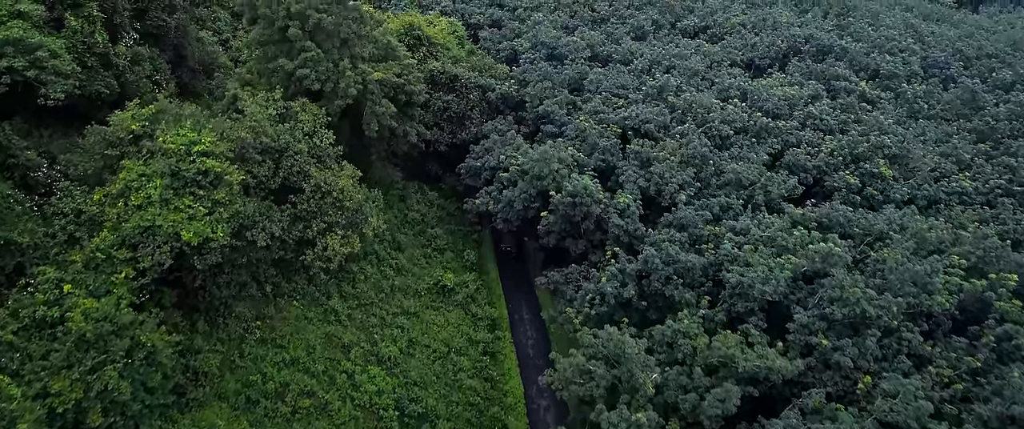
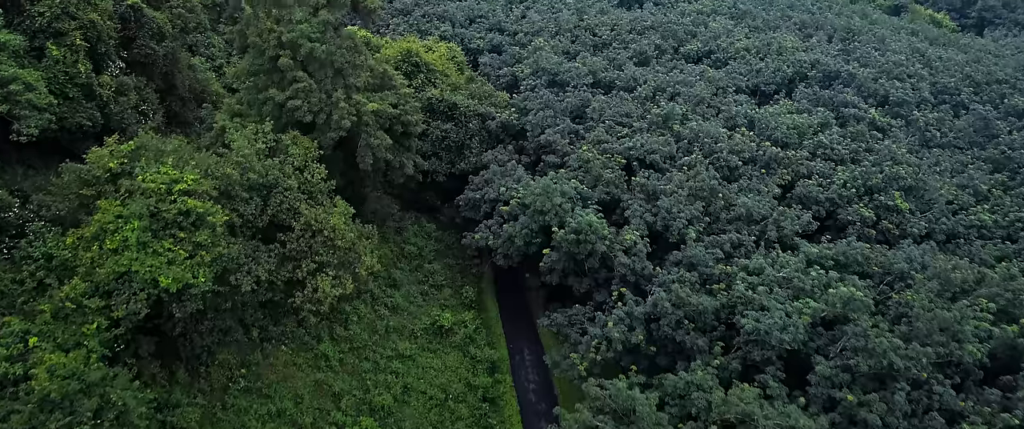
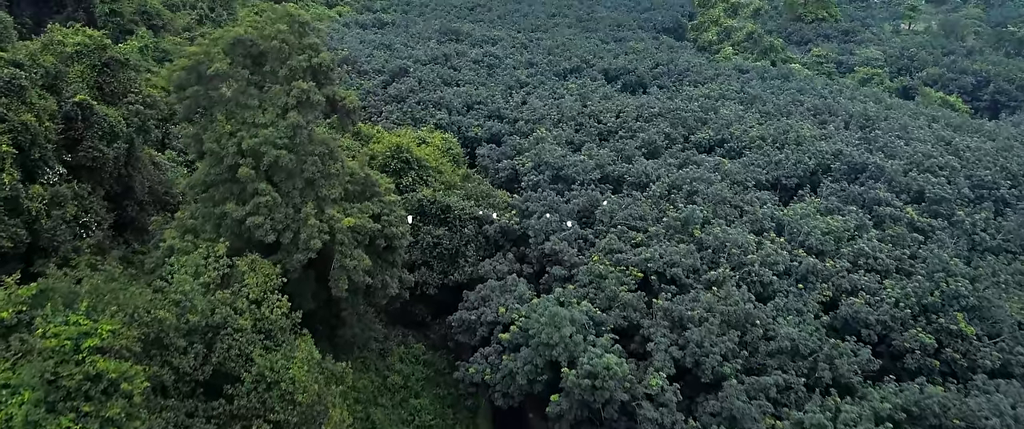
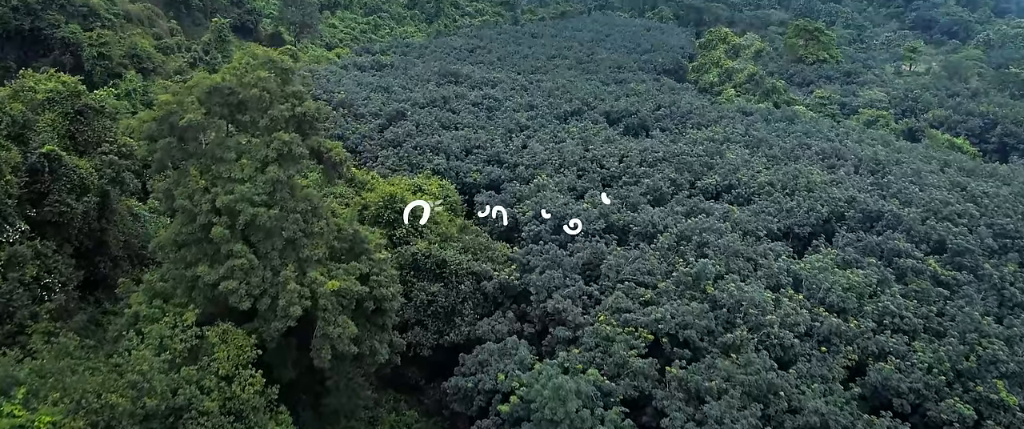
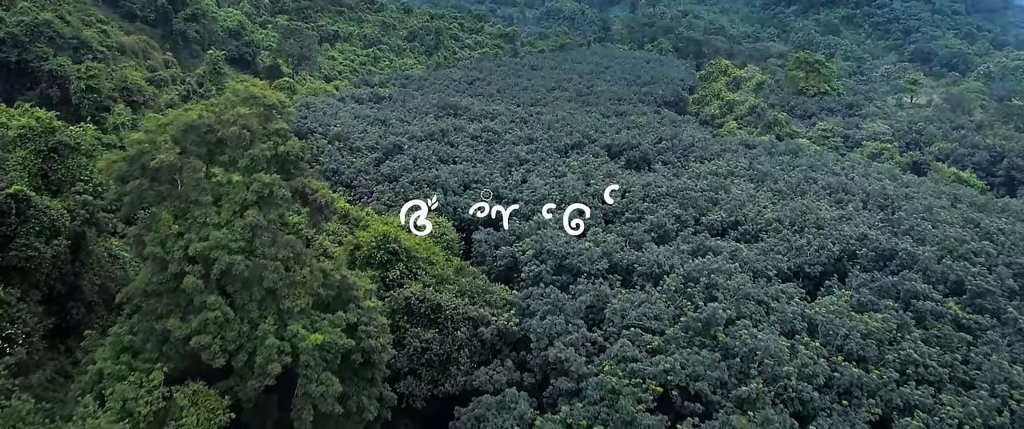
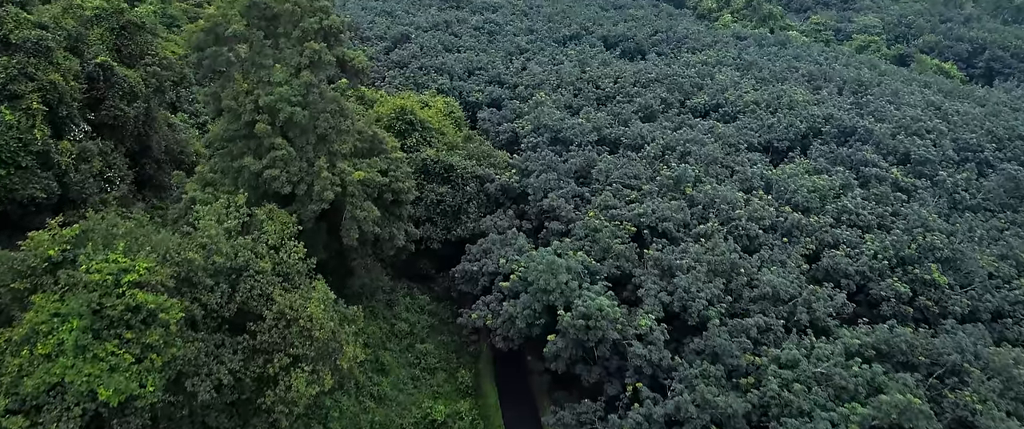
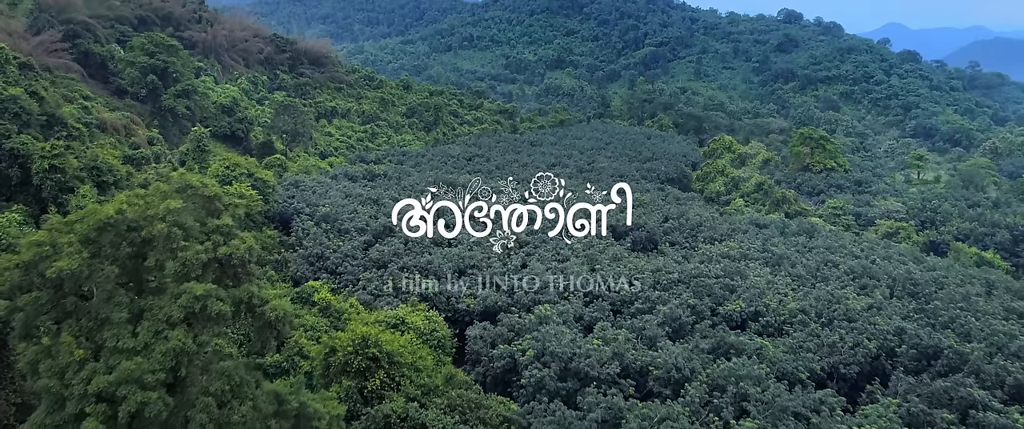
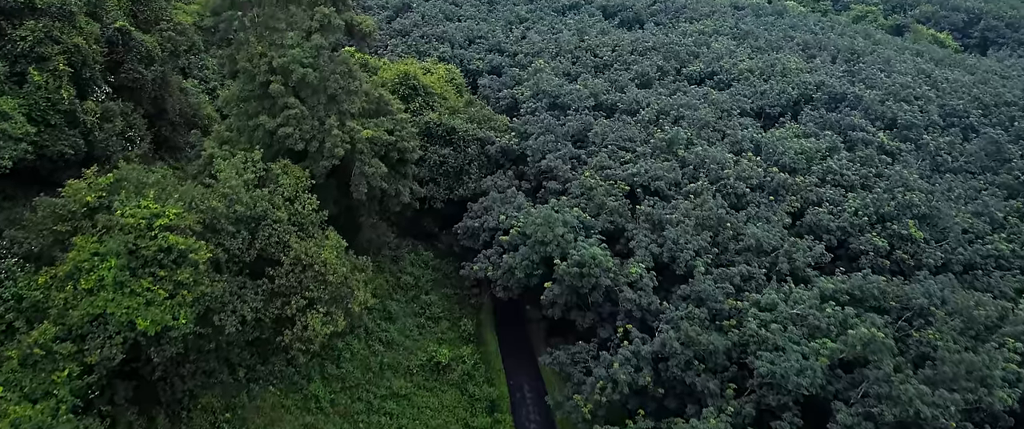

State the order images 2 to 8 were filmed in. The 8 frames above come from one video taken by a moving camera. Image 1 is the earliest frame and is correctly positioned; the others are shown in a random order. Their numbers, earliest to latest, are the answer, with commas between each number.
2, 8, 6, 3, 4, 5, 7
